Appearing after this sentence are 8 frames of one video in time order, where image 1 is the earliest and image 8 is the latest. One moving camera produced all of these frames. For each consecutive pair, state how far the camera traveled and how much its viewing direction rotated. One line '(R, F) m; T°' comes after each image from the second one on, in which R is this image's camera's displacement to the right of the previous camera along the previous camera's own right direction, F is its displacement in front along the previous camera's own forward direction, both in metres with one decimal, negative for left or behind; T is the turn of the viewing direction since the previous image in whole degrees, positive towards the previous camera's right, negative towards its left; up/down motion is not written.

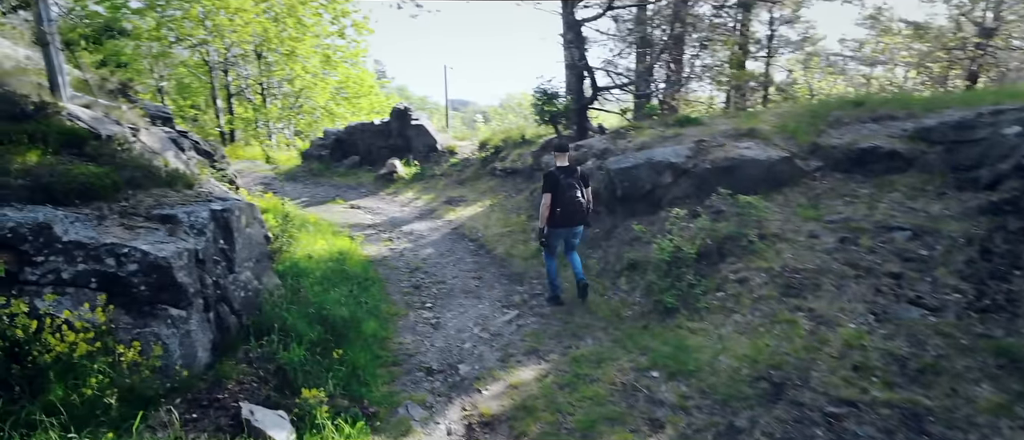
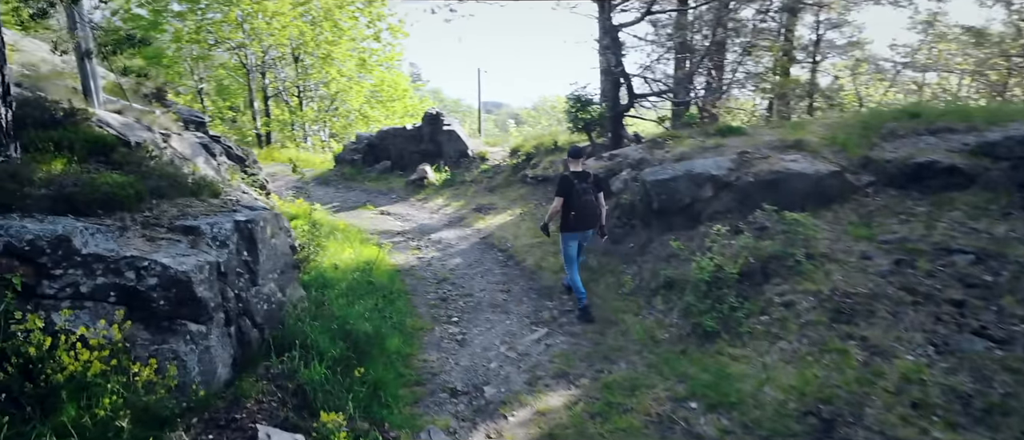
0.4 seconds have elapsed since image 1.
(0.0, +0.2) m; -3°
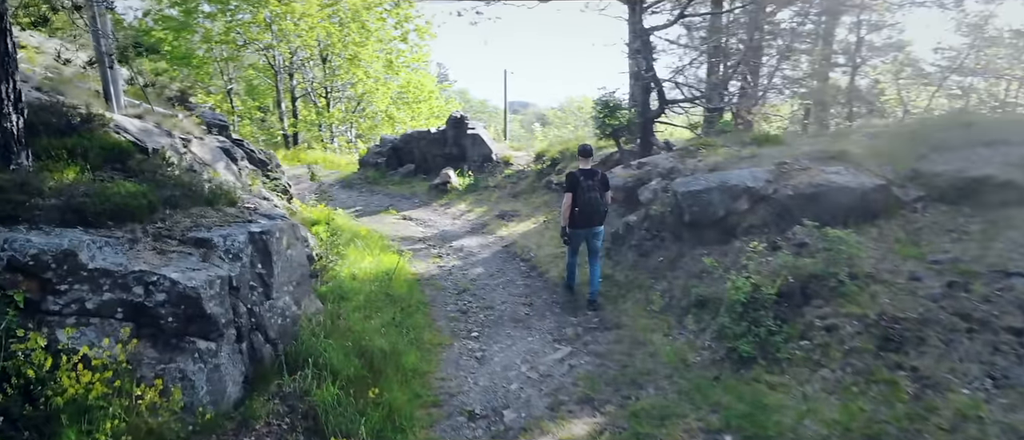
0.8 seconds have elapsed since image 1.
(0.0, +0.3) m; -2°
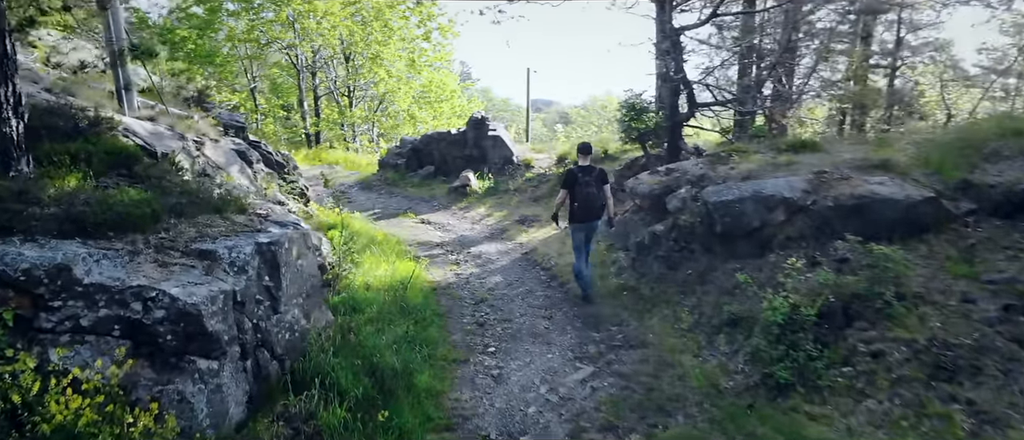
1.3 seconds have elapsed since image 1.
(0.0, +0.3) m; -2°
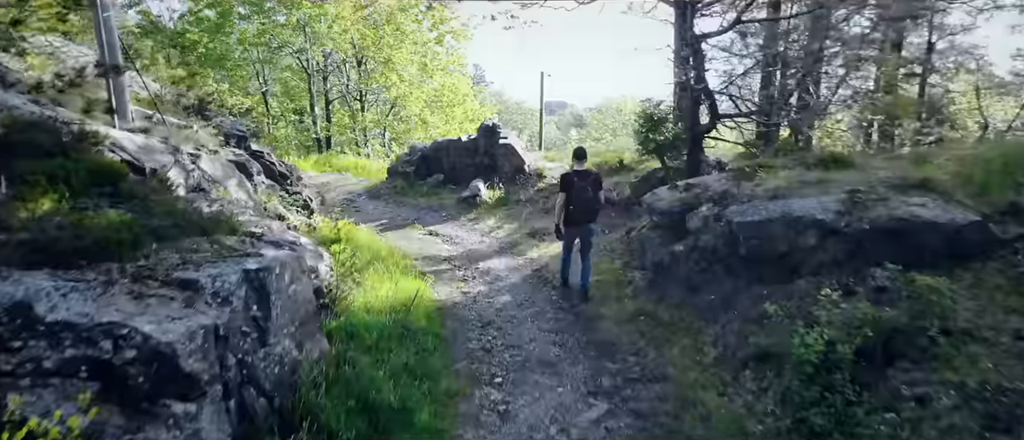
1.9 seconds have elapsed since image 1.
(0.0, +0.4) m; -1°
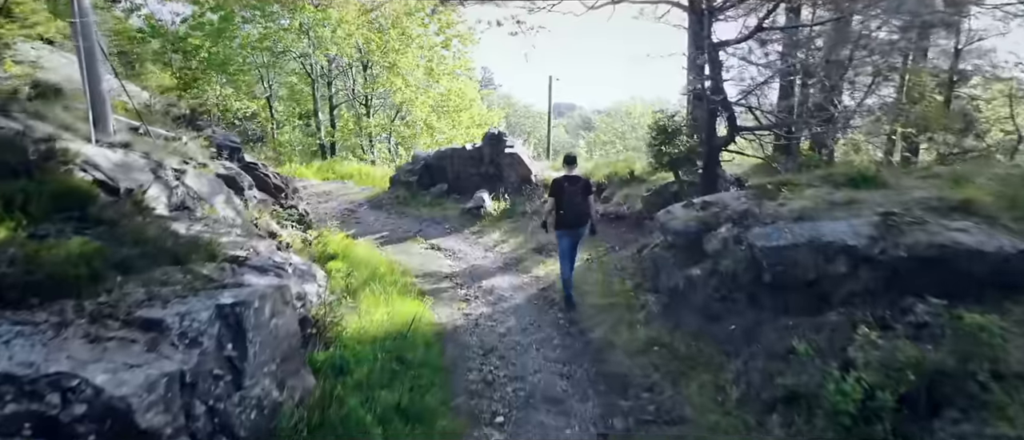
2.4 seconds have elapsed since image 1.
(0.0, +0.4) m; -1°
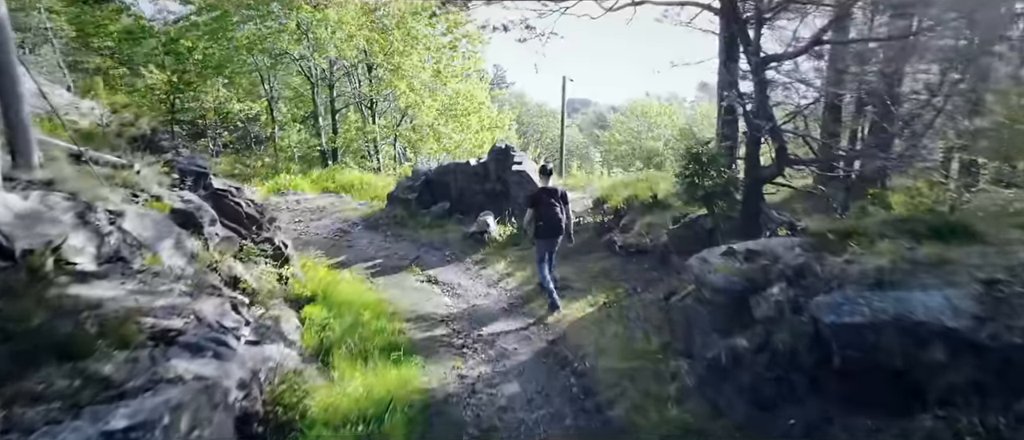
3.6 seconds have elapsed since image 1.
(+0.1, +1.1) m; -1°
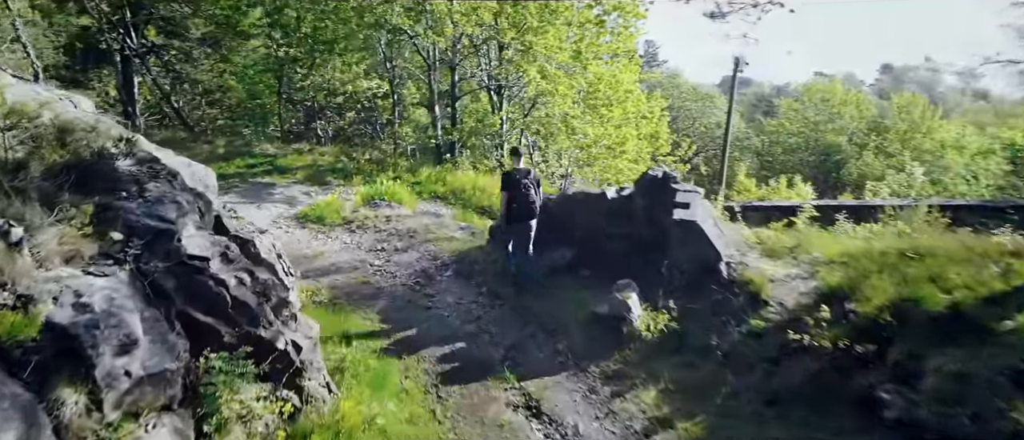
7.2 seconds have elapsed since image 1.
(-0.4, +3.4) m; -13°
